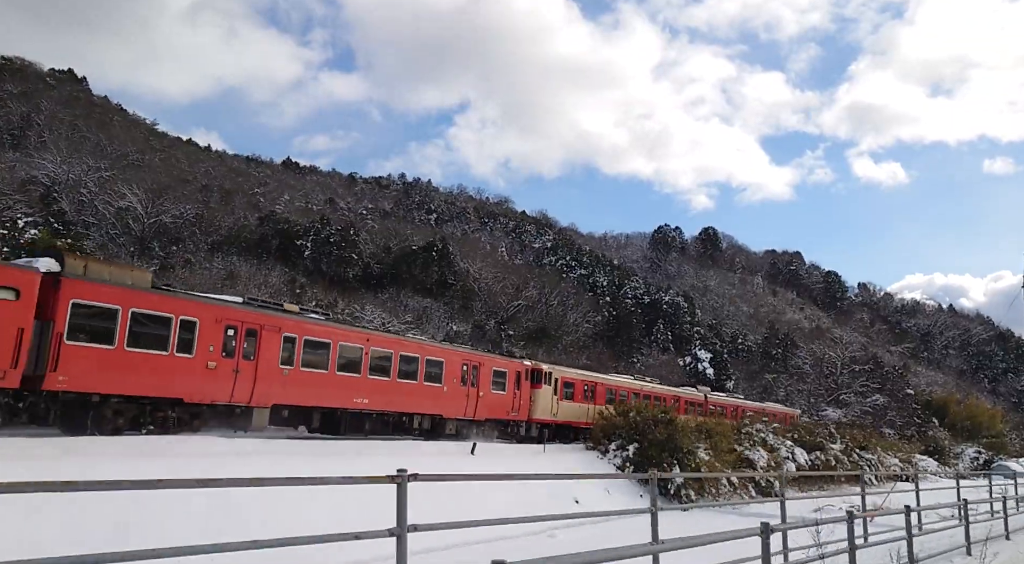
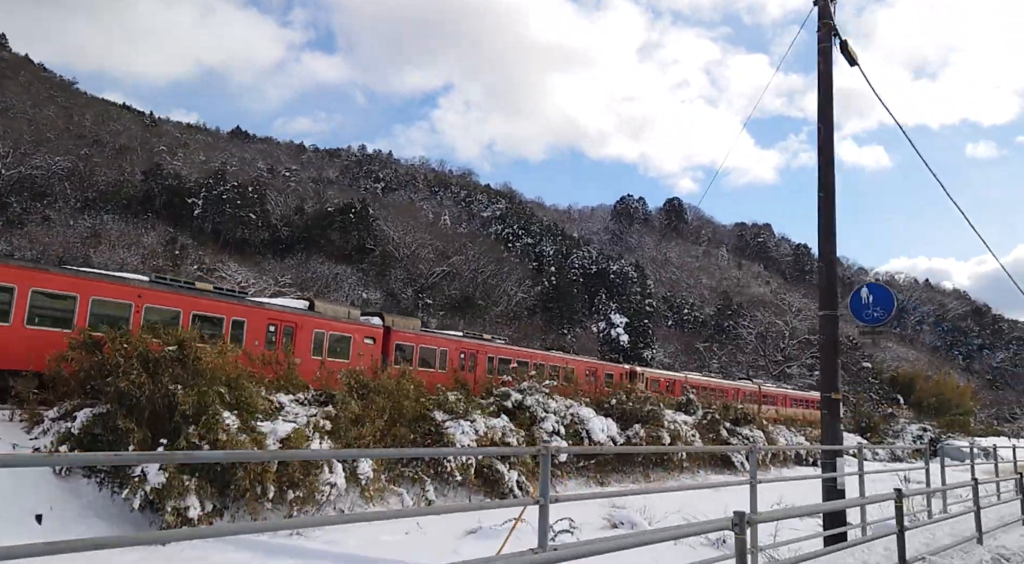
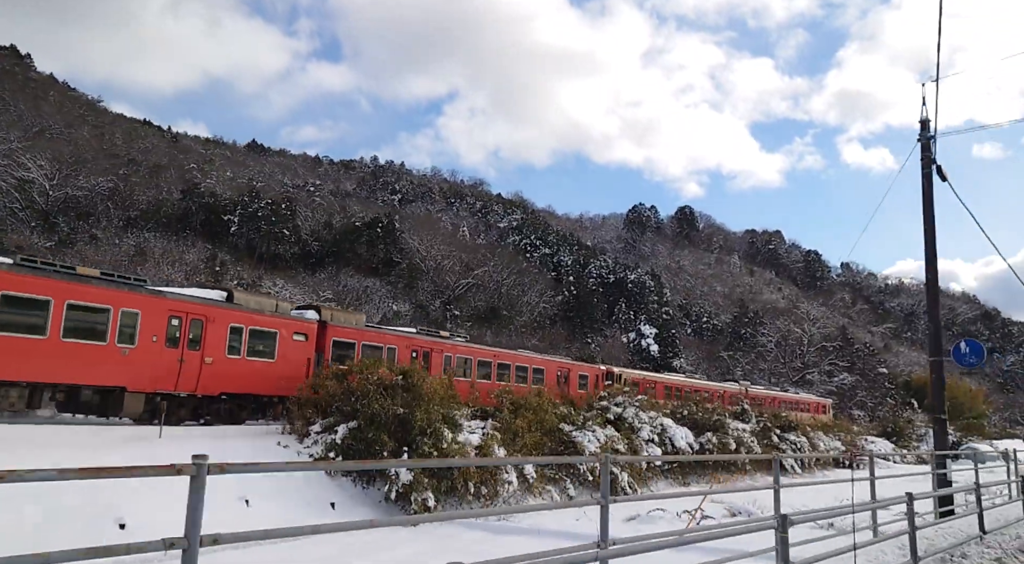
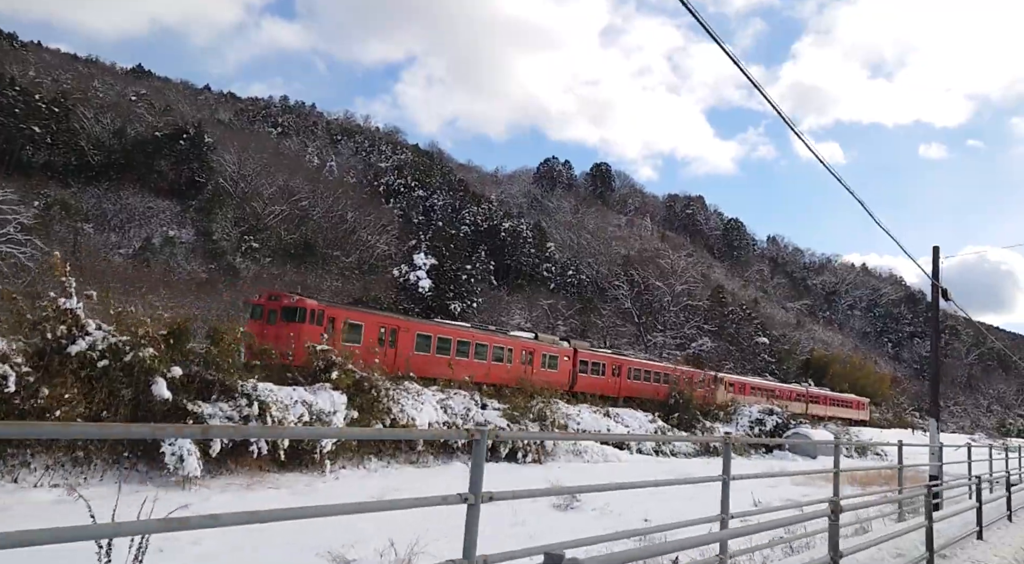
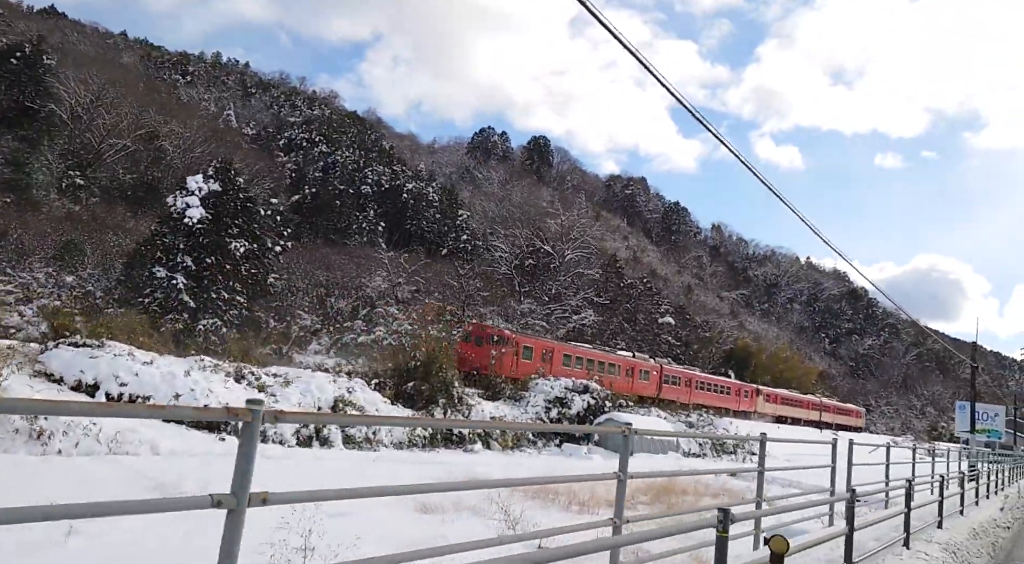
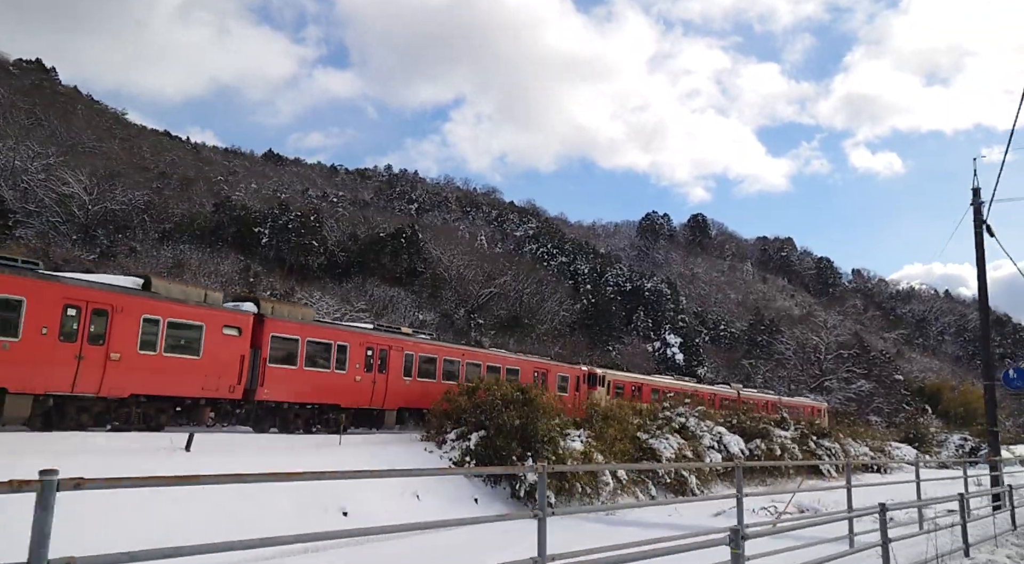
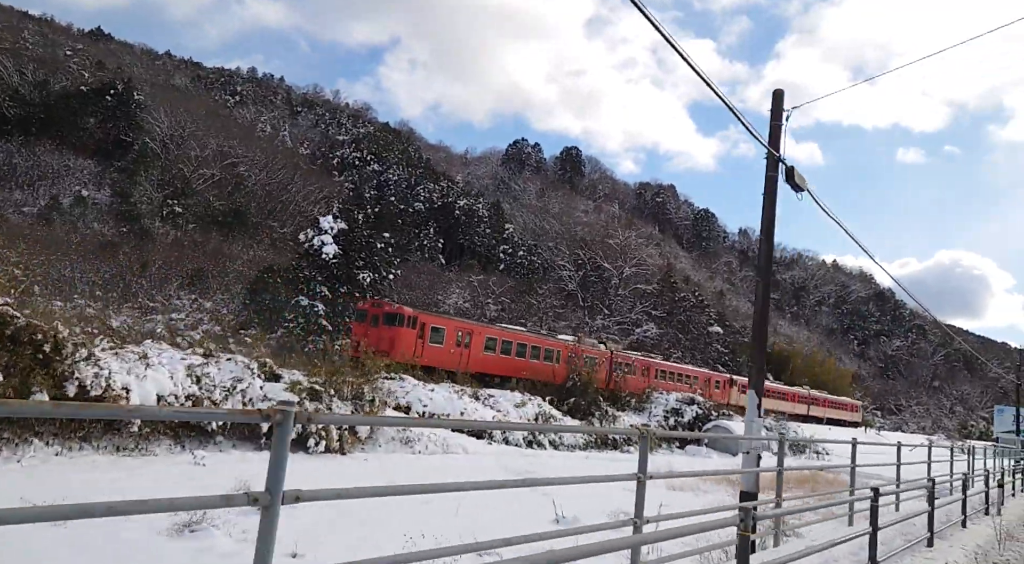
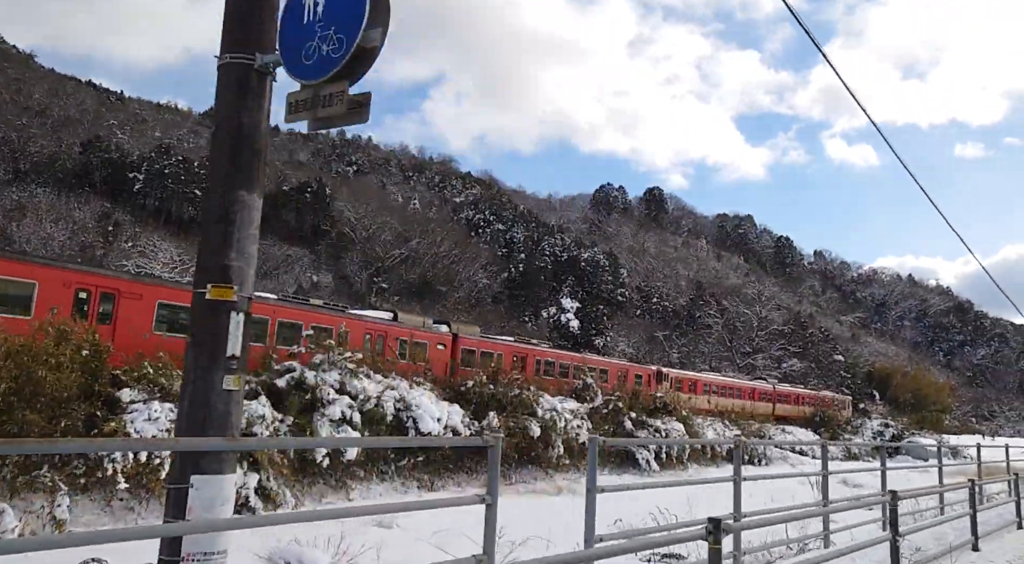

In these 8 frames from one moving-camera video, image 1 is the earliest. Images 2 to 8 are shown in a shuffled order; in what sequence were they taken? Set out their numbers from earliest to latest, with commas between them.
6, 3, 2, 8, 4, 7, 5
